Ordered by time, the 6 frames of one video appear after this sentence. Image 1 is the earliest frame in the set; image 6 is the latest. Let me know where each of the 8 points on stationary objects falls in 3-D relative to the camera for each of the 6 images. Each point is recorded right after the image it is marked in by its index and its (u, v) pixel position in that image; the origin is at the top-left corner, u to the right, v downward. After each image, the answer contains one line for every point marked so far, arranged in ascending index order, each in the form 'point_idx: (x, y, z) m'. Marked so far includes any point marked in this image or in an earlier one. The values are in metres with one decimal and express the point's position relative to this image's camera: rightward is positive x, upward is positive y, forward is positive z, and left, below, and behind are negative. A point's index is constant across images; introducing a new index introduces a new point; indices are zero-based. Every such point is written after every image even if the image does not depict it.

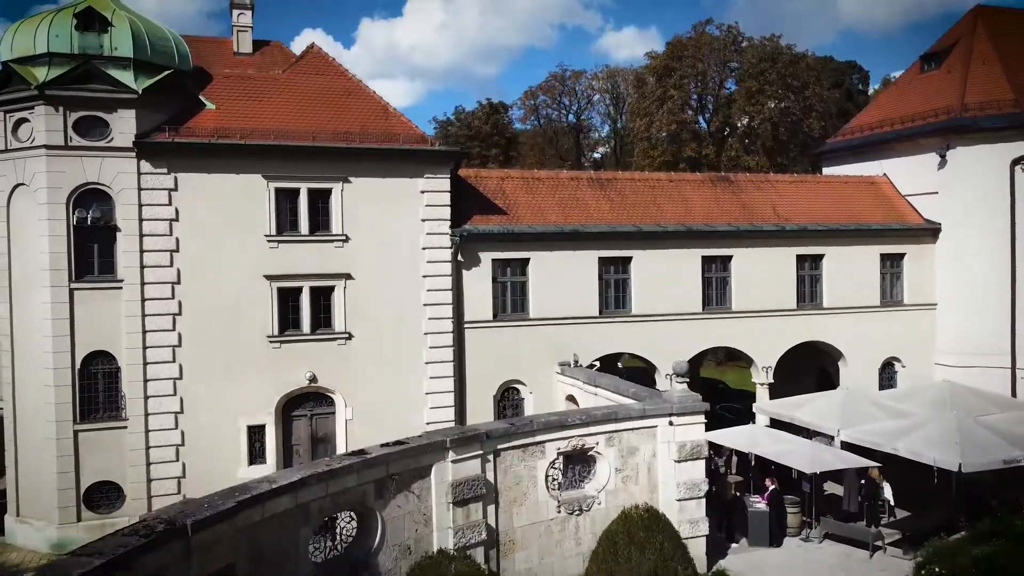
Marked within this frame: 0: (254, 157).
0: (-5.3, +2.7, +15.5) m
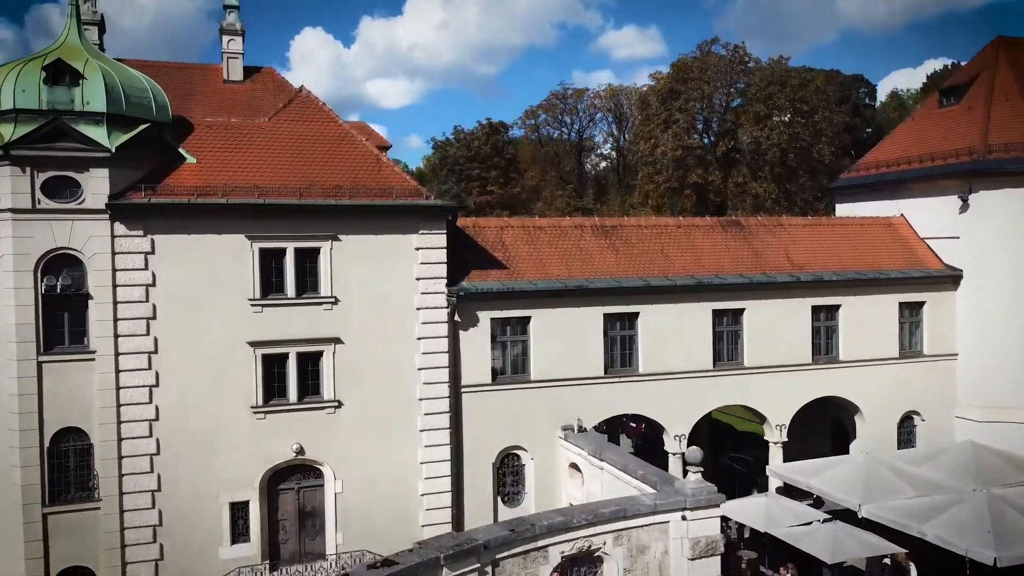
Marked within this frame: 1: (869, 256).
0: (-5.3, +1.4, +14.5) m
1: (+9.3, +0.8, +19.9) m
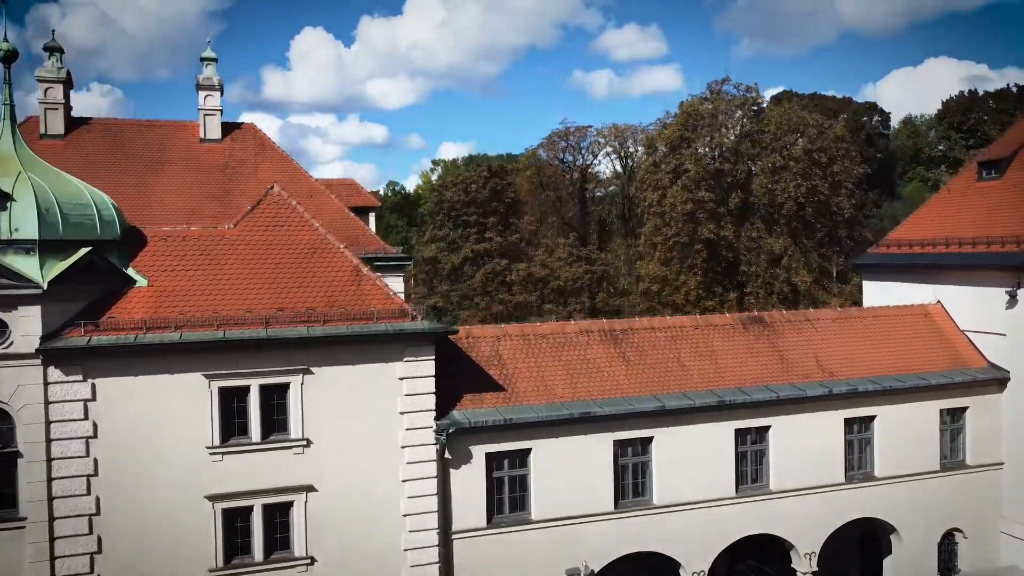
0: (-5.3, -1.1, +12.6) m
1: (+9.3, -1.6, +18.0) m
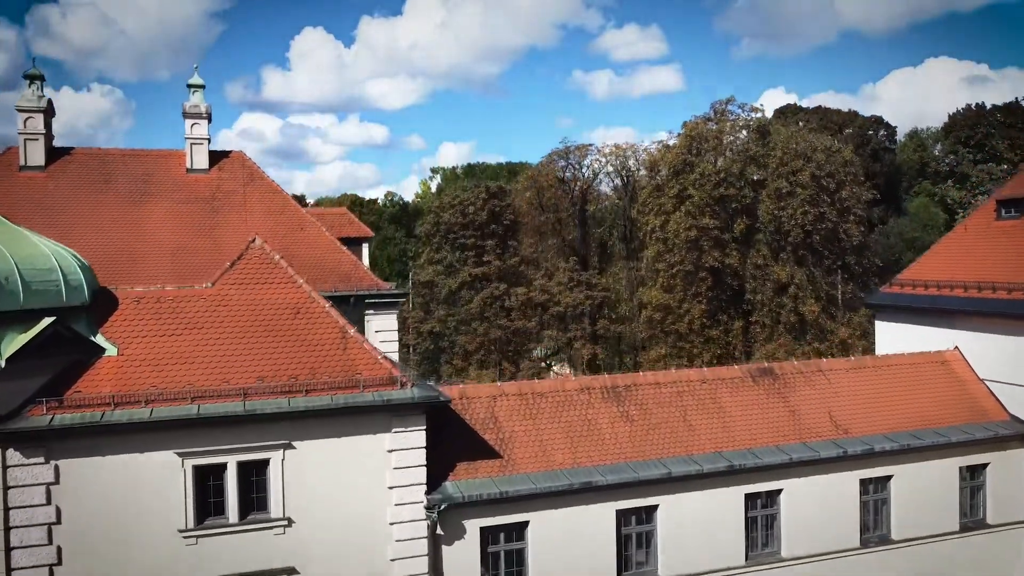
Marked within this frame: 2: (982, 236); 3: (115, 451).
0: (-5.4, -2.2, +11.7) m
1: (+9.2, -2.7, +17.1) m
2: (+12.1, +1.4, +19.5) m
3: (-6.1, -2.5, +11.6) m
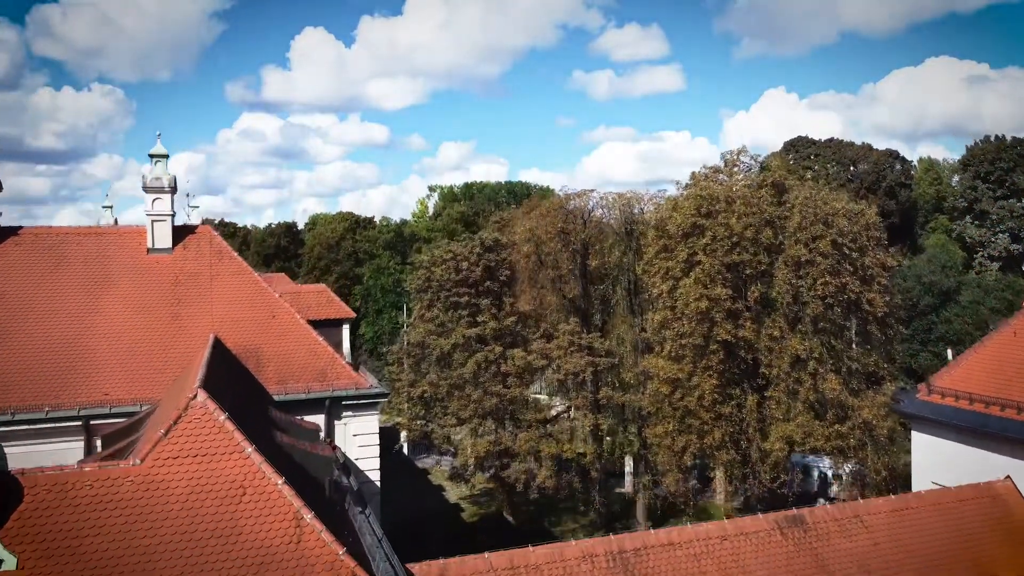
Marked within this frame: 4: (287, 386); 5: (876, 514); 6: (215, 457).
0: (-5.6, -4.9, +9.5) m
1: (+9.0, -5.3, +14.8) m
2: (+11.9, -1.2, +17.3) m
3: (-6.3, -5.1, +9.4) m
4: (-5.9, -2.6, +19.9) m
5: (+7.2, -4.5, +15.1) m
6: (-4.5, -2.6, +11.5) m
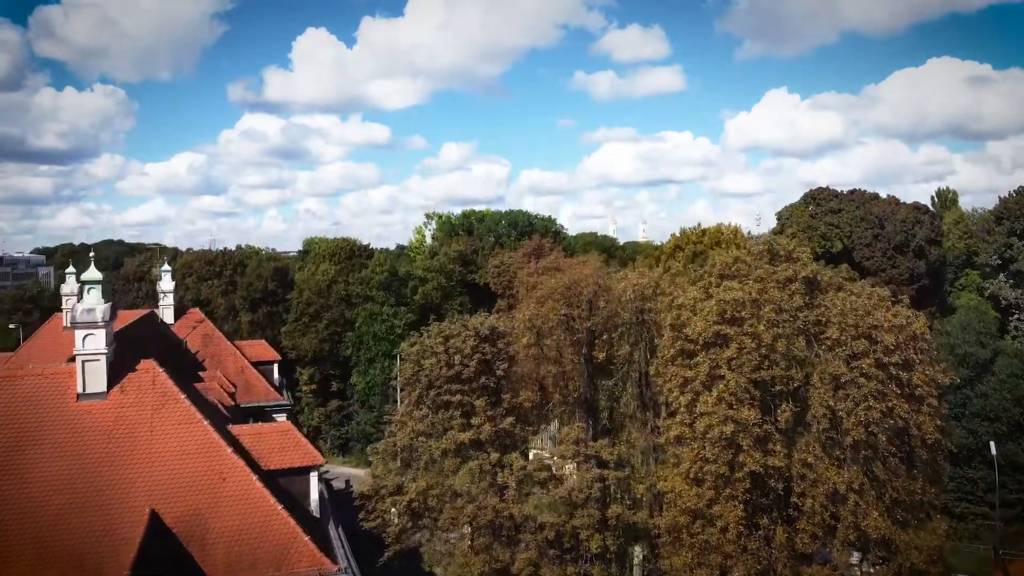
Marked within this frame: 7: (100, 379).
0: (-5.7, -8.6, +6.2) m
1: (+8.9, -9.1, +11.5) m
2: (+11.8, -5.0, +13.9) m
3: (-6.4, -8.9, +6.0) m
4: (-6.0, -6.3, +16.5) m
5: (+7.1, -8.3, +11.7) m
6: (-4.6, -6.3, +8.2) m
7: (-10.1, -2.2, +18.6) m
